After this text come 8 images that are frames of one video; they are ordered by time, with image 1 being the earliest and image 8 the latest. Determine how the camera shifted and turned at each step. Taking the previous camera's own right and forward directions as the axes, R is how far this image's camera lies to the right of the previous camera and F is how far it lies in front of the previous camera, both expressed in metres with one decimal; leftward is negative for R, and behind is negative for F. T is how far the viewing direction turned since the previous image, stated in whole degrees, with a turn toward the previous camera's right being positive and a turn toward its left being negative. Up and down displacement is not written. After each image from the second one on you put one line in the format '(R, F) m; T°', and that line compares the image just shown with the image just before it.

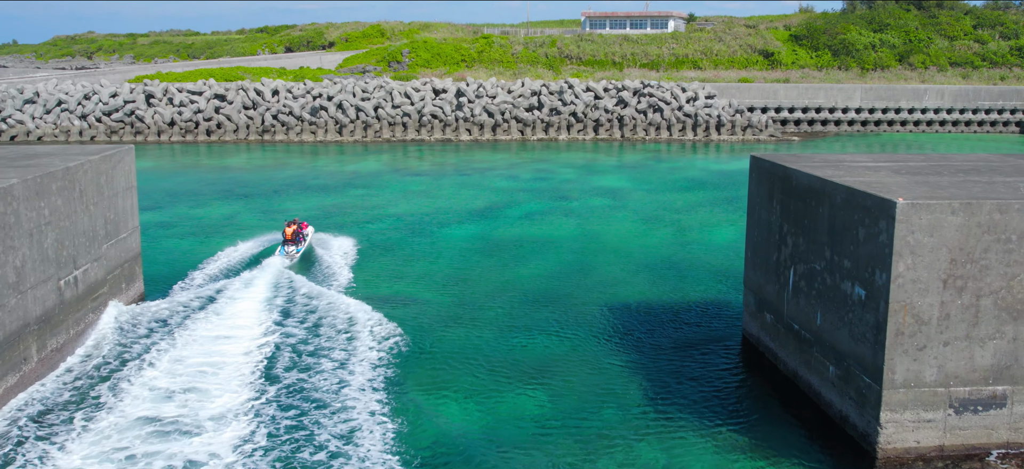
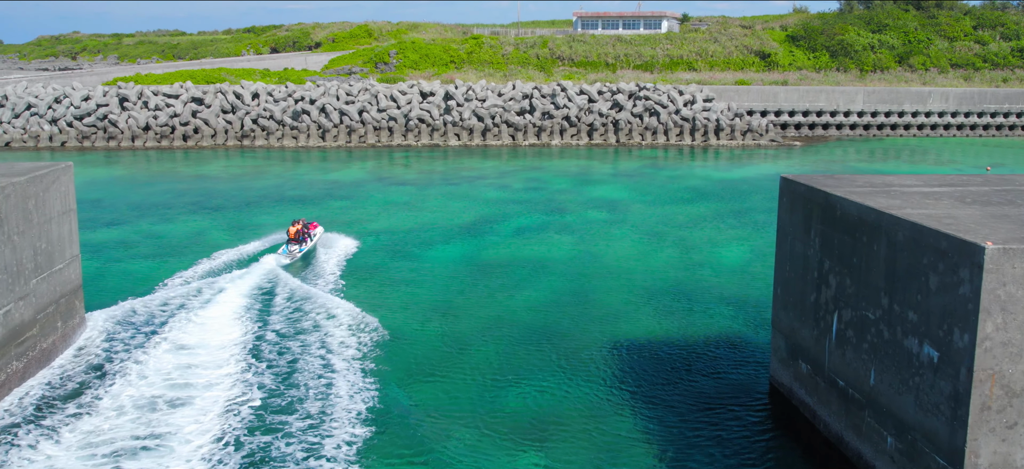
(0.0, +2.0) m; +1°
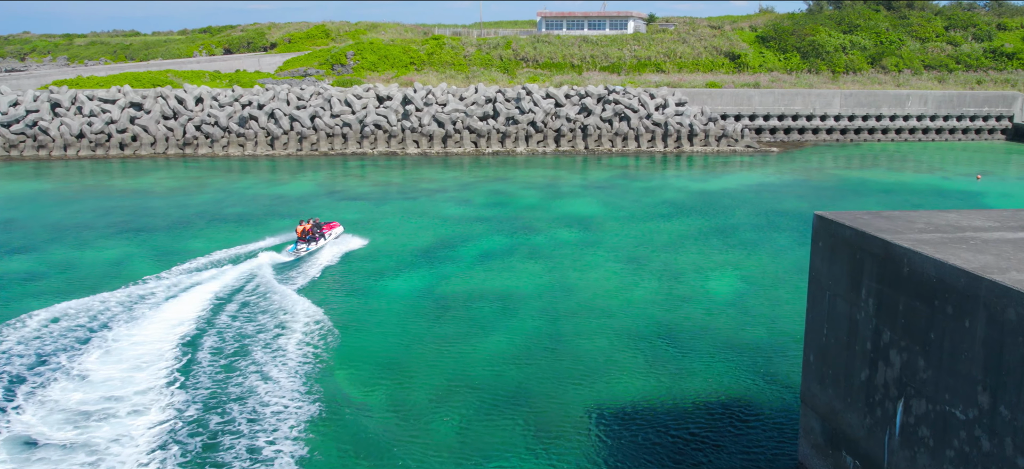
(0.0, +2.8) m; +2°
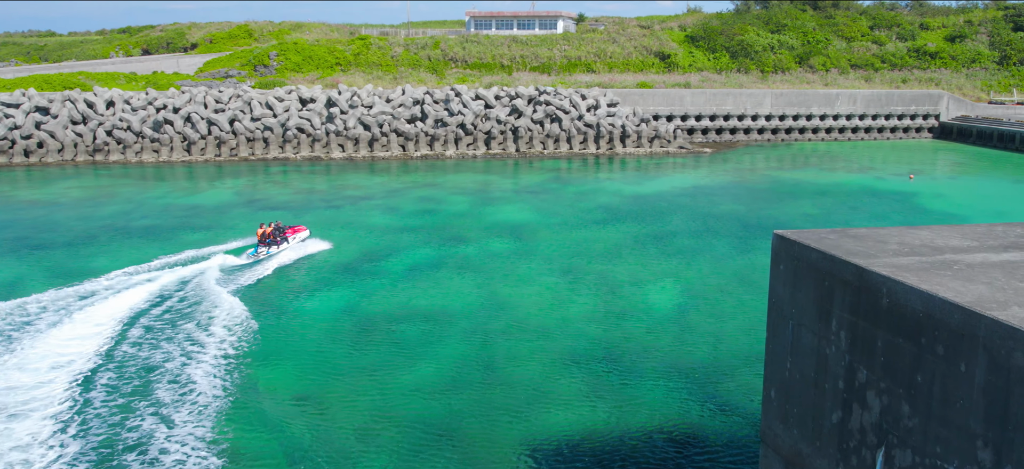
(+0.1, +1.2) m; +4°
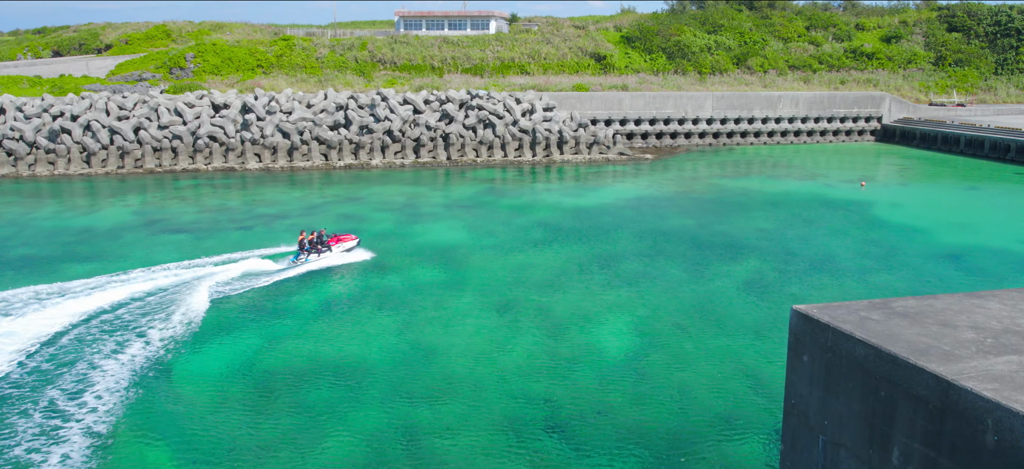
(+0.1, +2.6) m; +4°
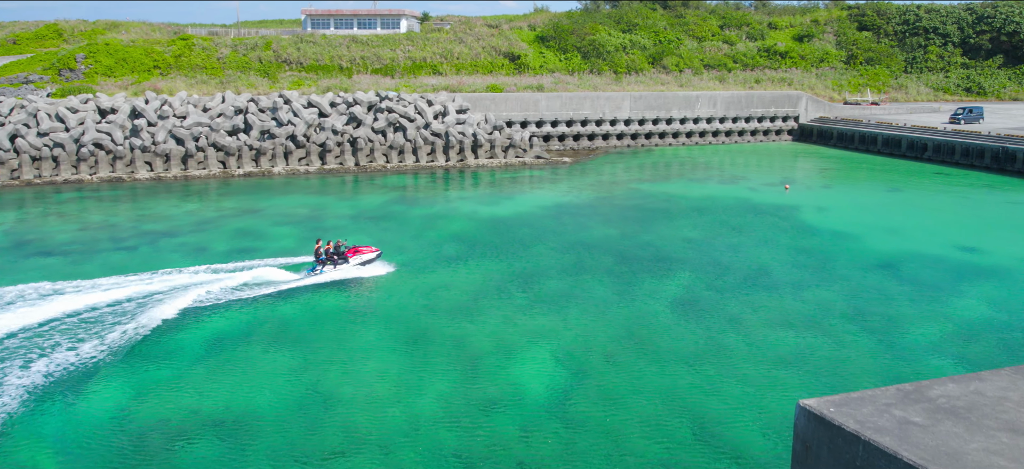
(+0.1, +1.9) m; +5°
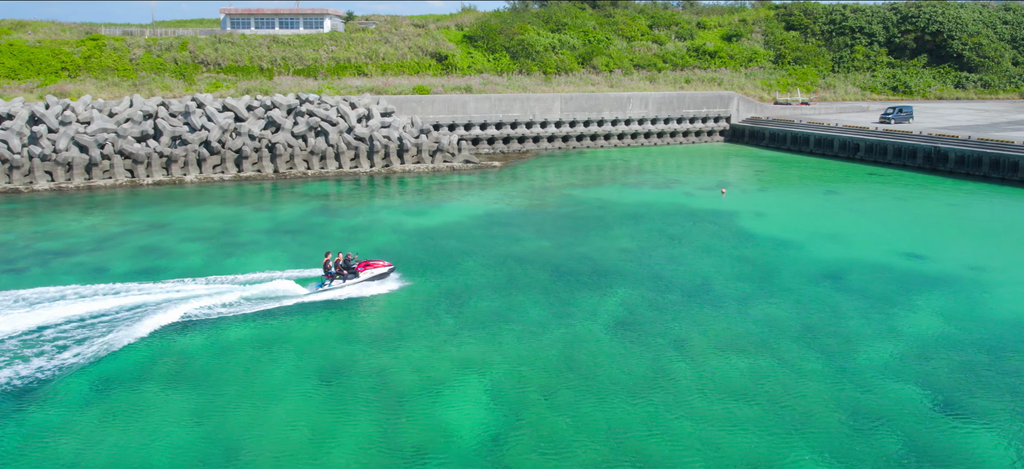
(+0.1, +1.5) m; +4°
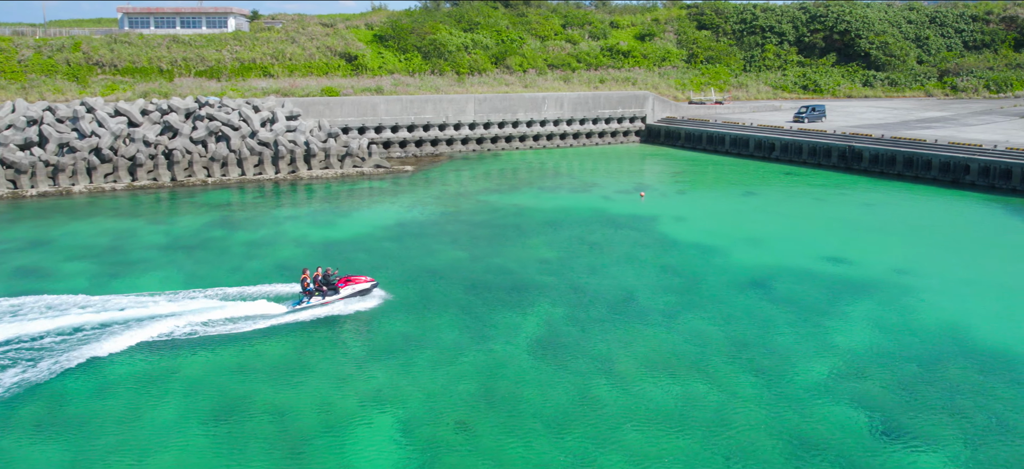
(+0.1, +1.3) m; +5°
